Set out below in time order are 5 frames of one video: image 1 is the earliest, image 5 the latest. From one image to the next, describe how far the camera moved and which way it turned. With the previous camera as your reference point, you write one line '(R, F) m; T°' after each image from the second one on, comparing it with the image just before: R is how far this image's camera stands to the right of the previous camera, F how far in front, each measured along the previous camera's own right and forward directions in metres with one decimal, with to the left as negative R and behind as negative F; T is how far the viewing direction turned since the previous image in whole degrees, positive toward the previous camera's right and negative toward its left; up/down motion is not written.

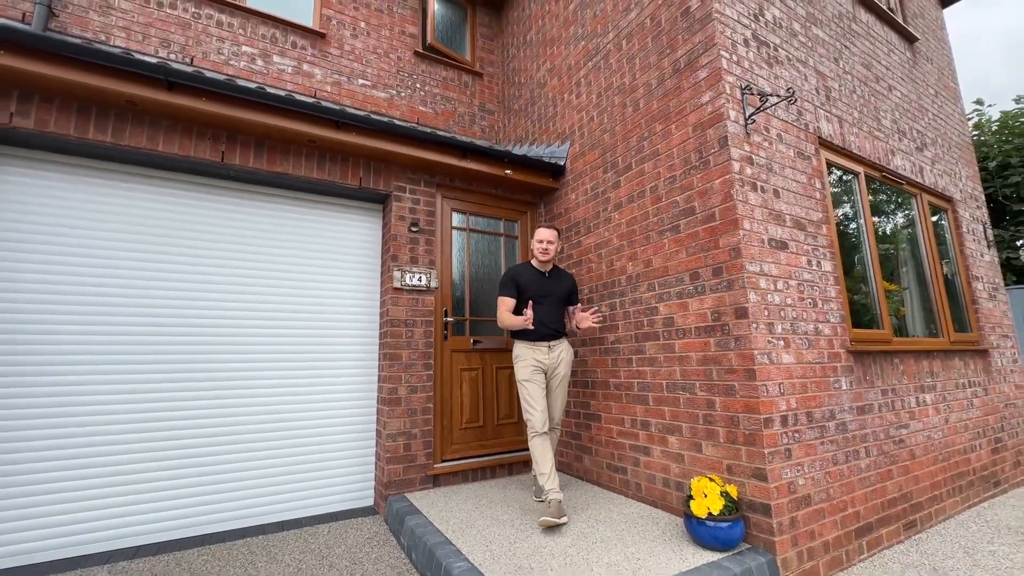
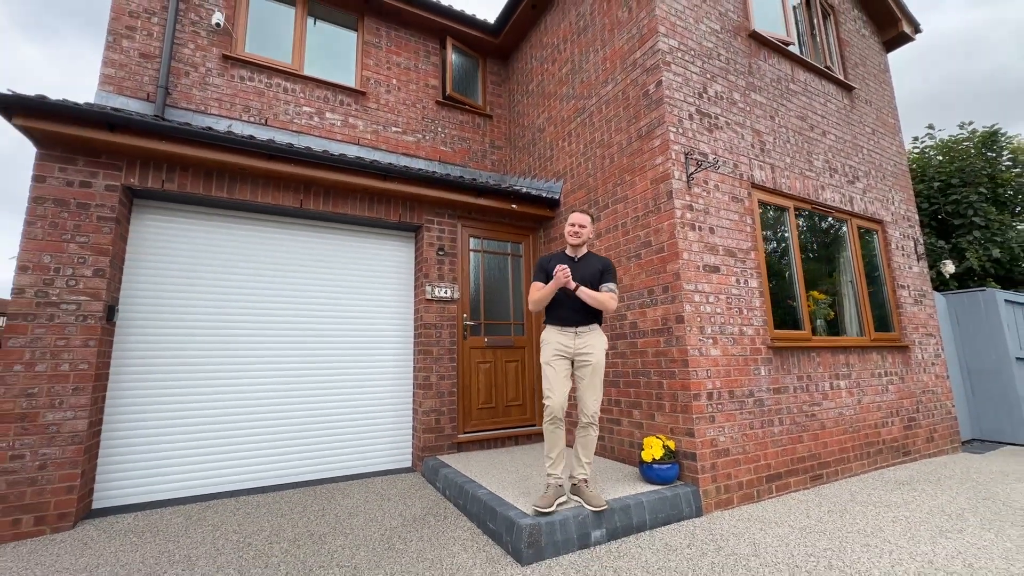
(0.0, -0.9) m; -1°
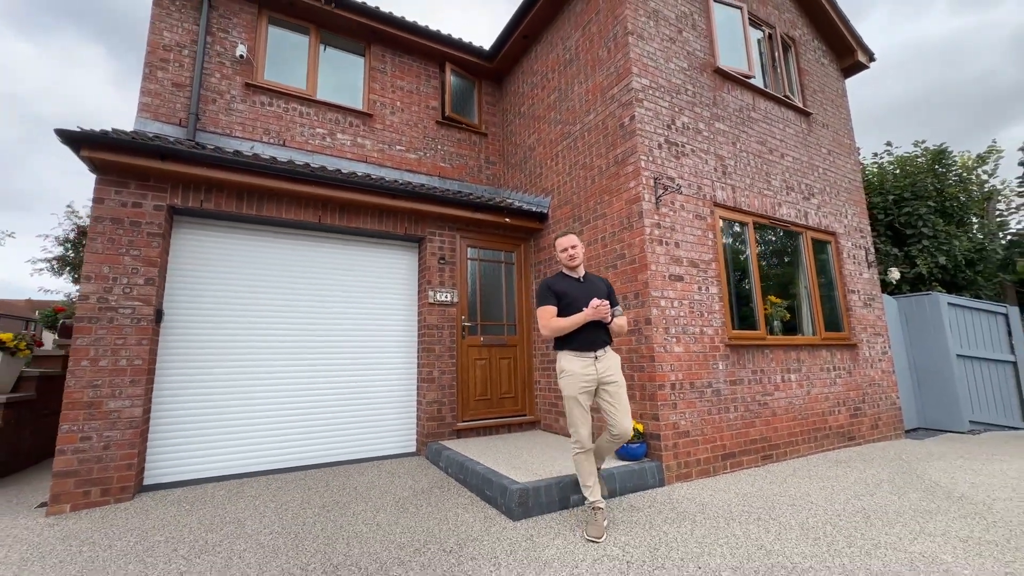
(0.0, -0.5) m; +1°
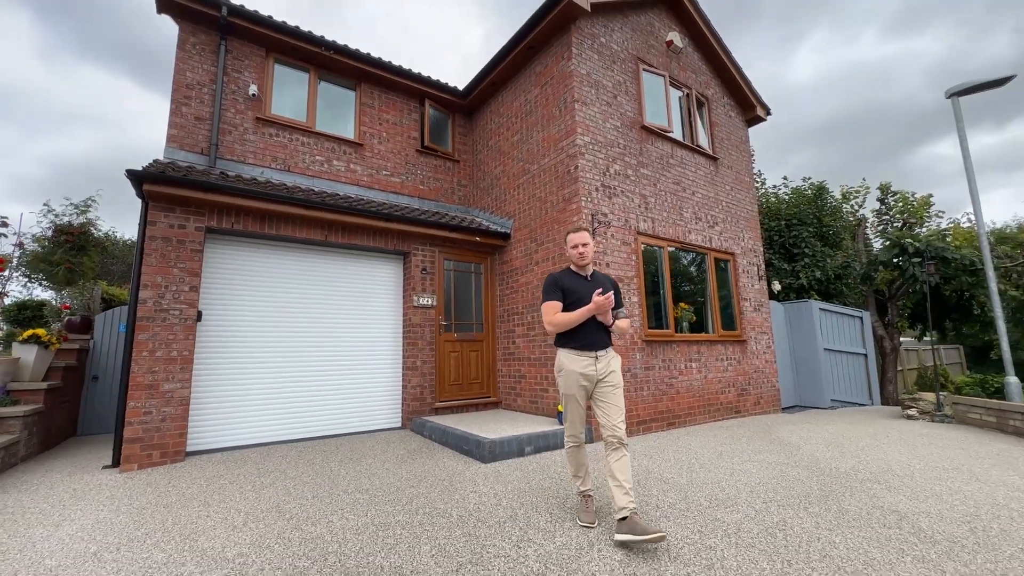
(-0.2, -1.2) m; +6°
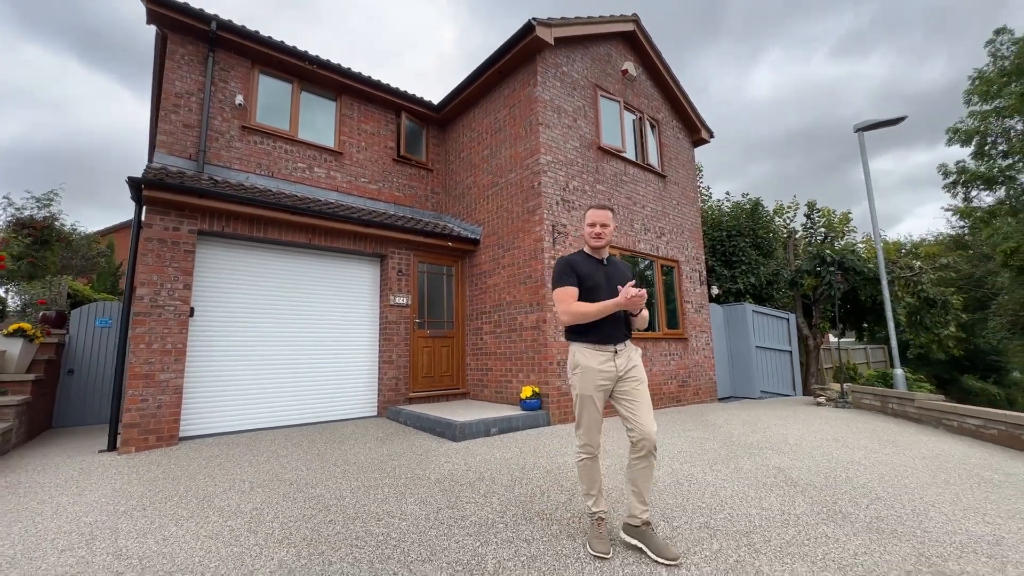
(0.0, -0.6) m; +4°
